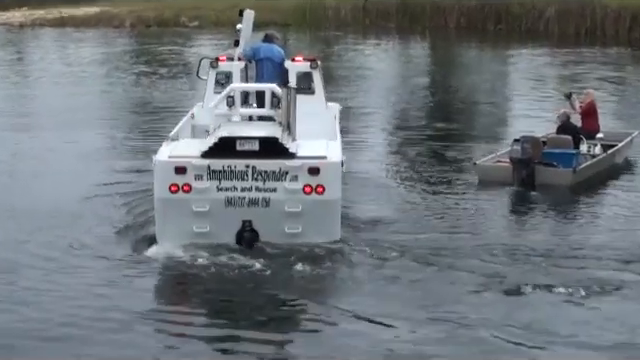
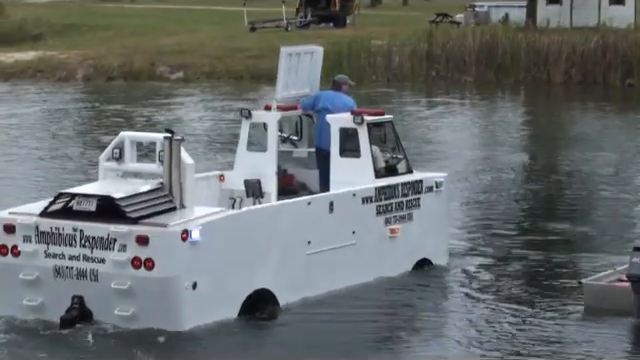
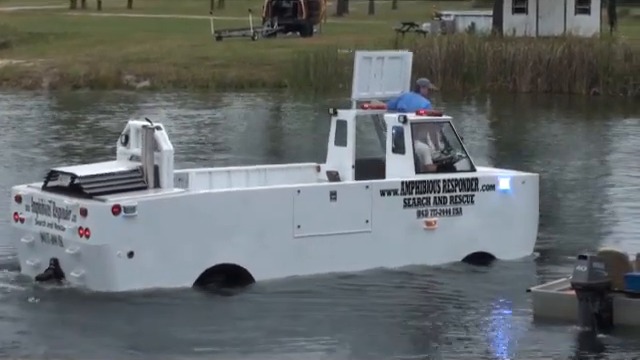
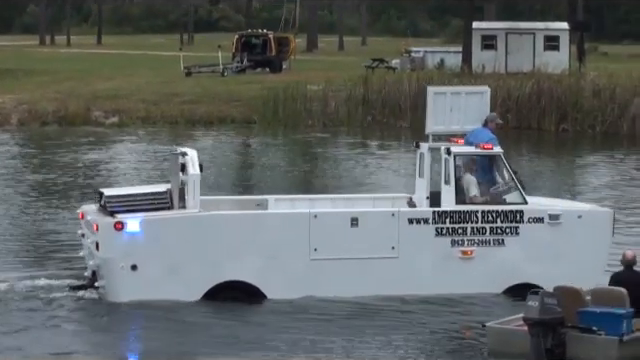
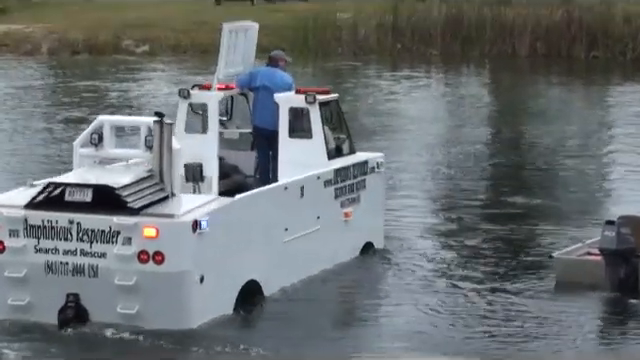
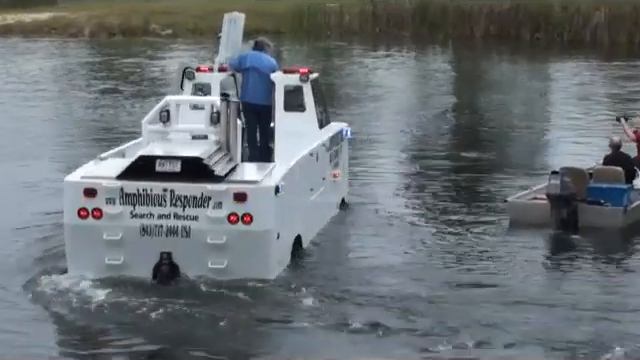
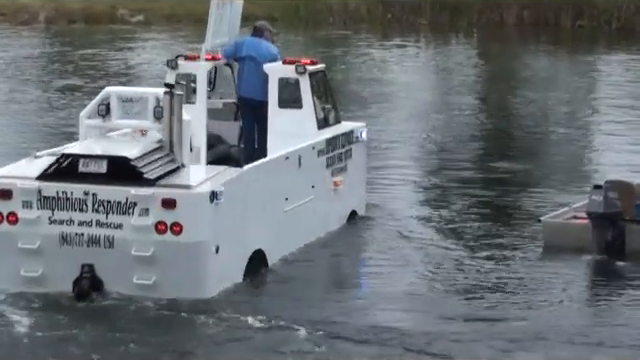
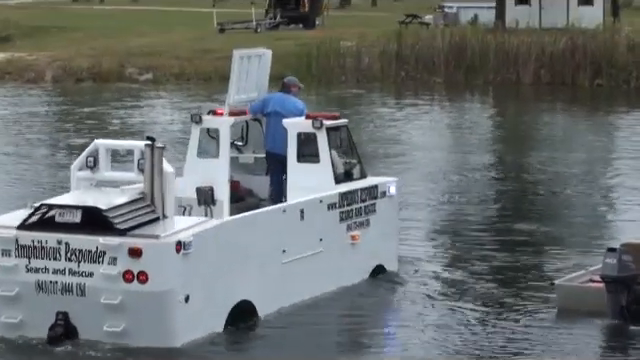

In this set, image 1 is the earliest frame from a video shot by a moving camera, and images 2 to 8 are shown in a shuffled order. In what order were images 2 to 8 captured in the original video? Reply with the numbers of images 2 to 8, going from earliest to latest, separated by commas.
6, 7, 5, 8, 2, 3, 4
